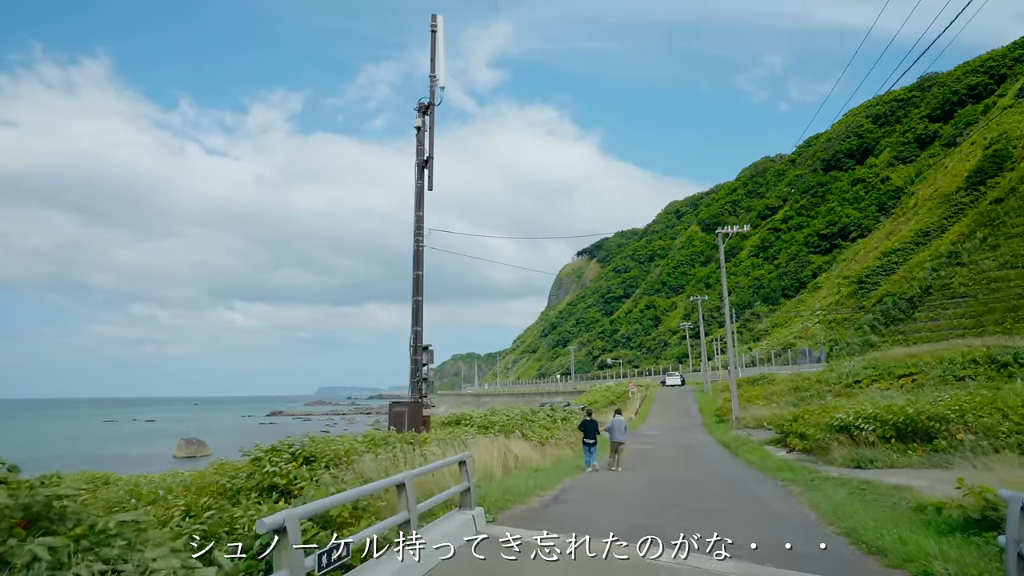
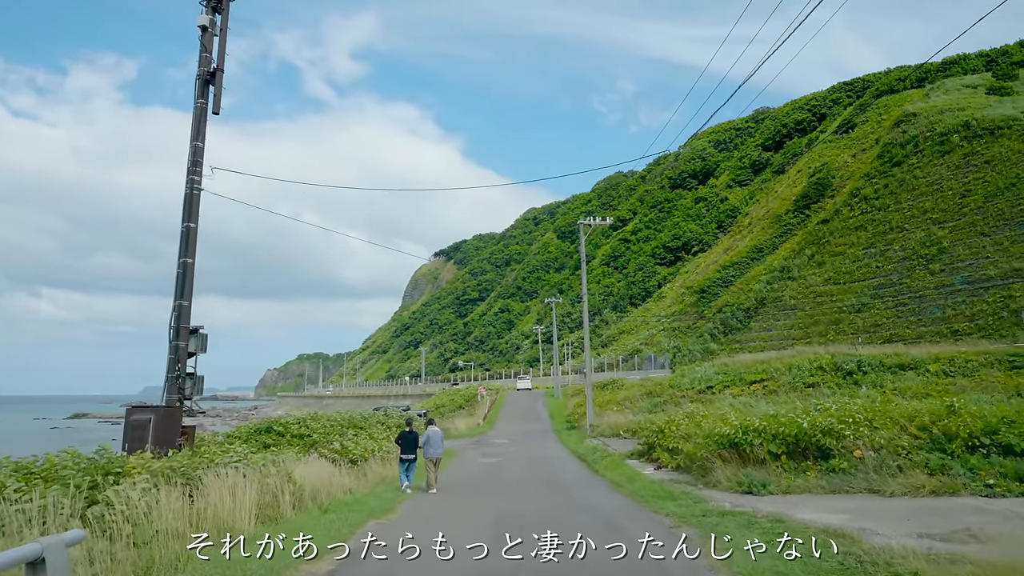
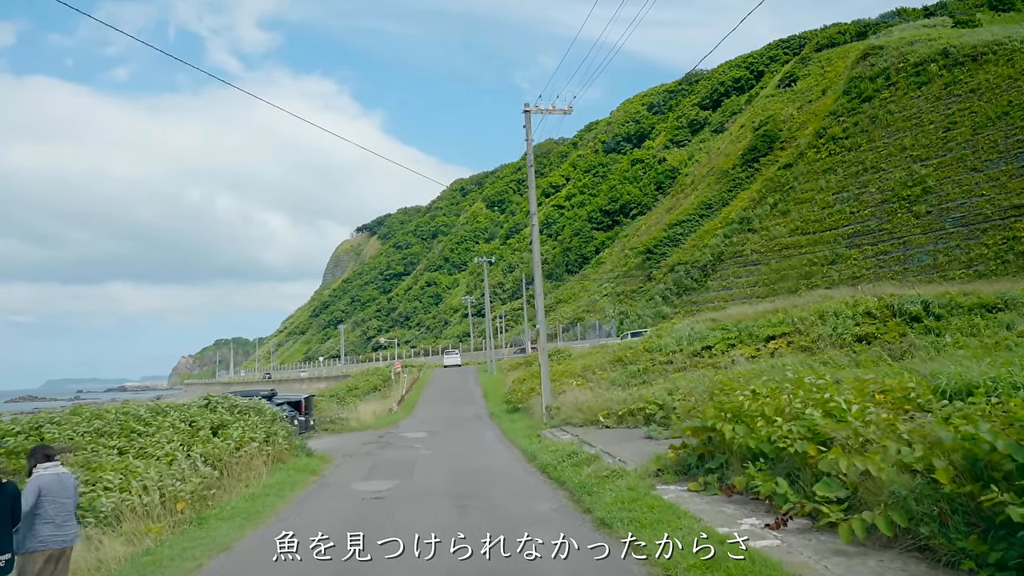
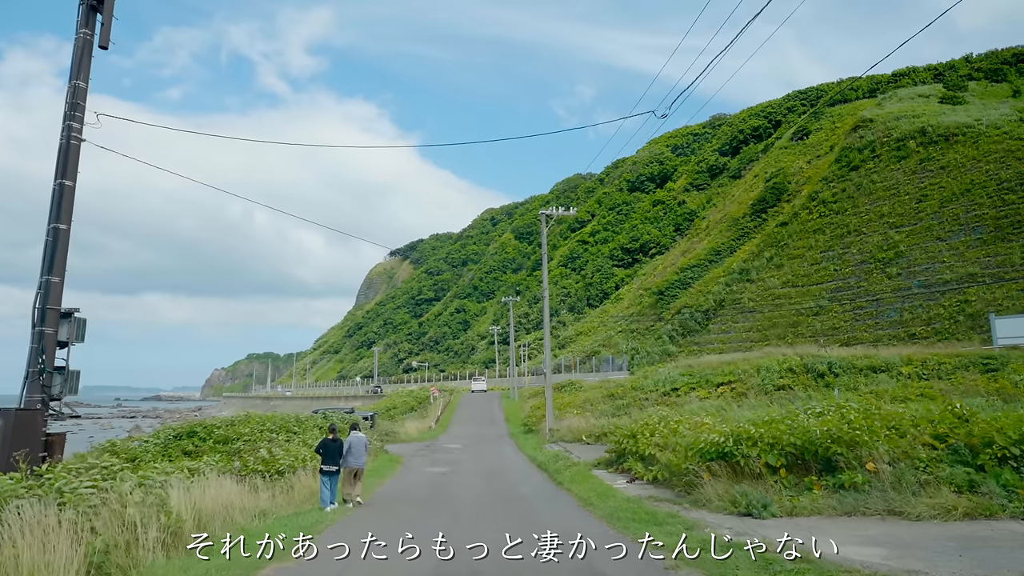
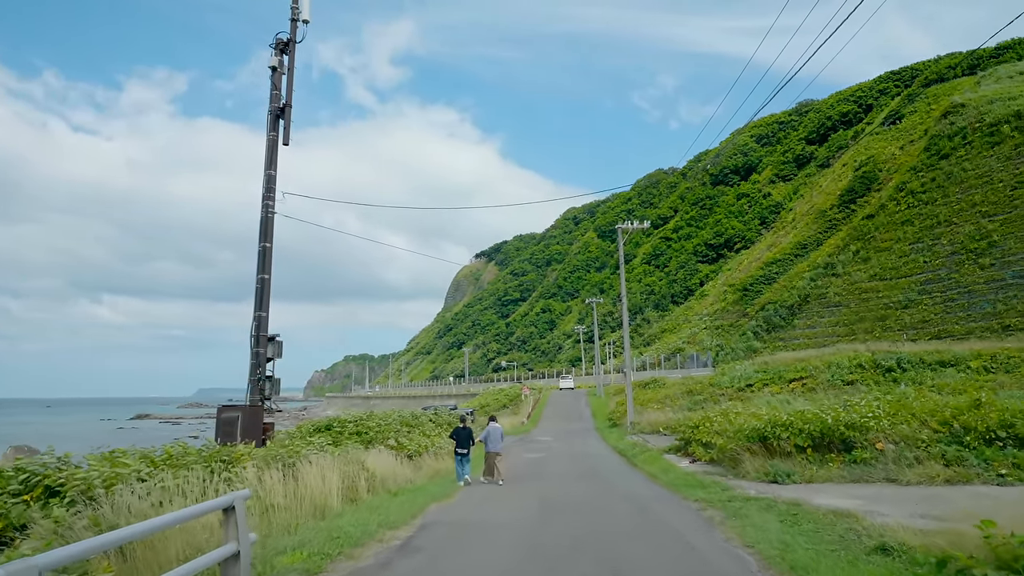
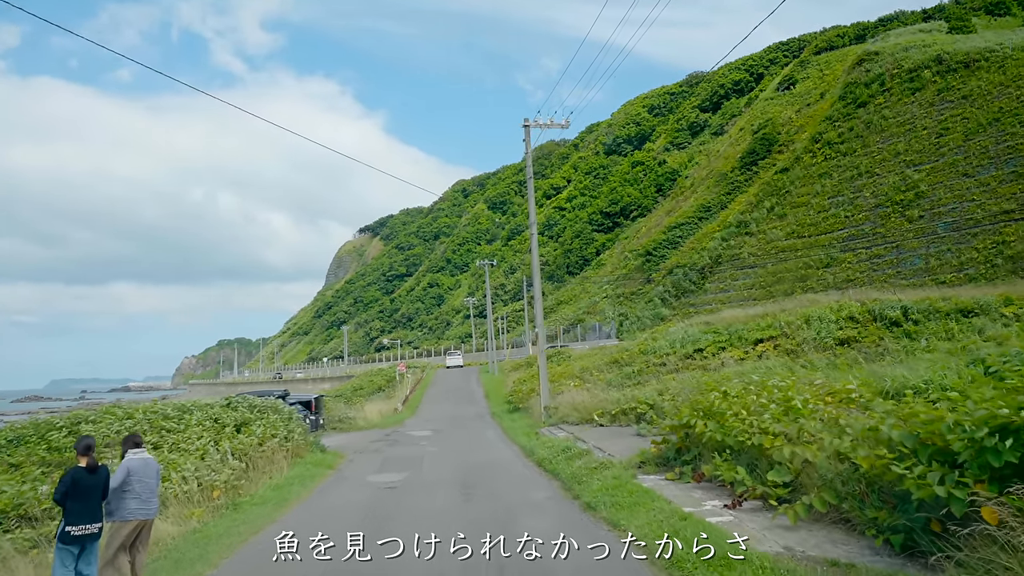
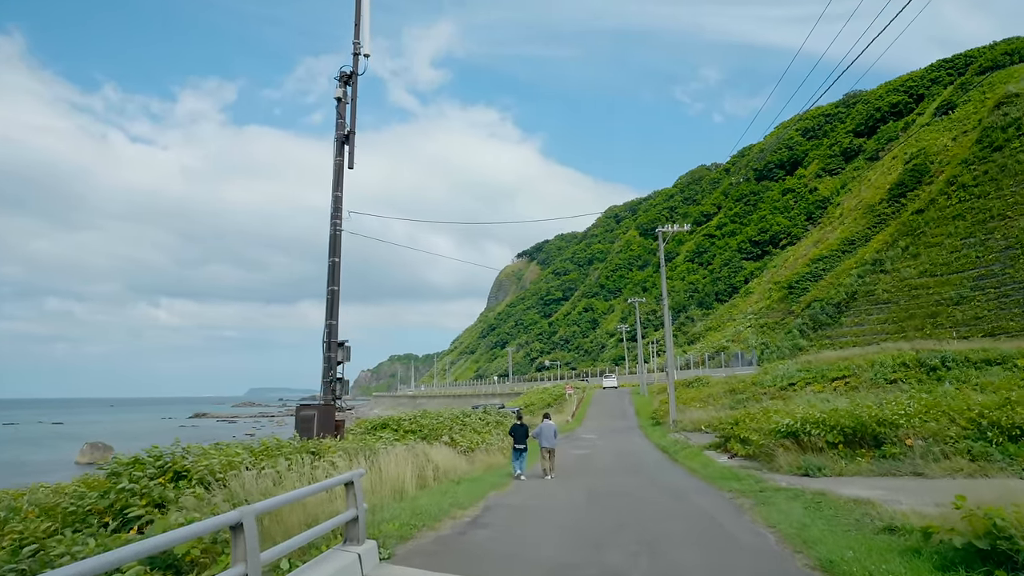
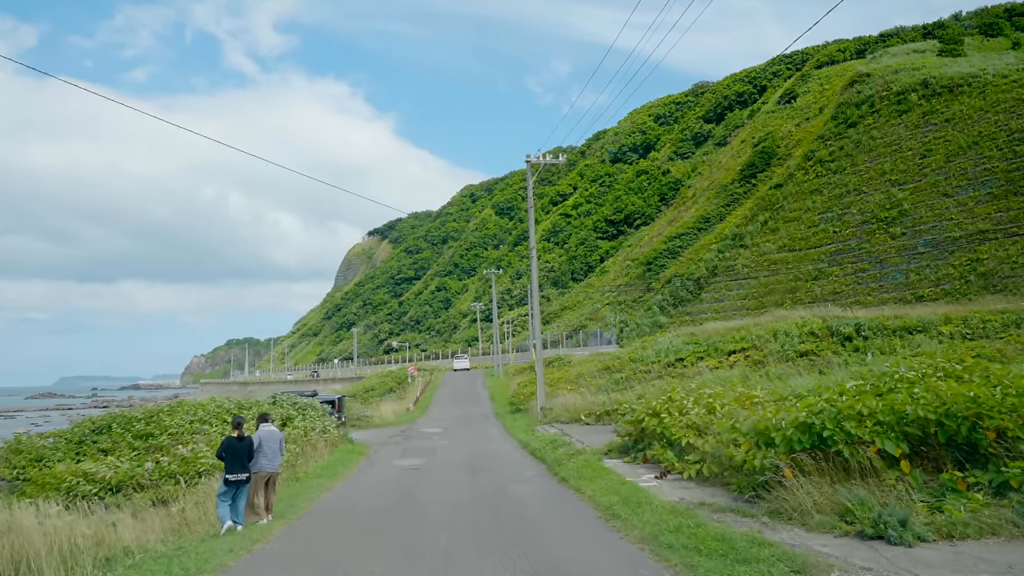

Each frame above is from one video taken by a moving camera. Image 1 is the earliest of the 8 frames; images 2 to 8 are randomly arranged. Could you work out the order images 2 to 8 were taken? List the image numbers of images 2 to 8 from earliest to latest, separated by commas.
7, 5, 2, 4, 8, 6, 3
